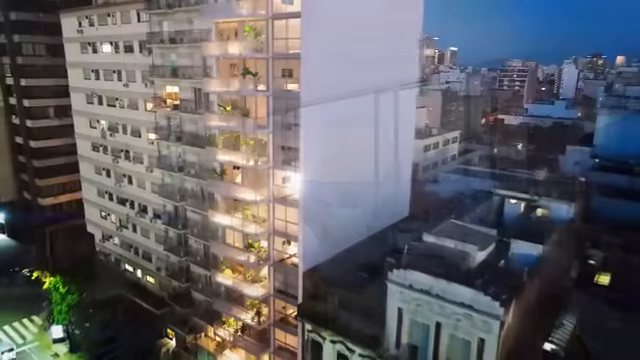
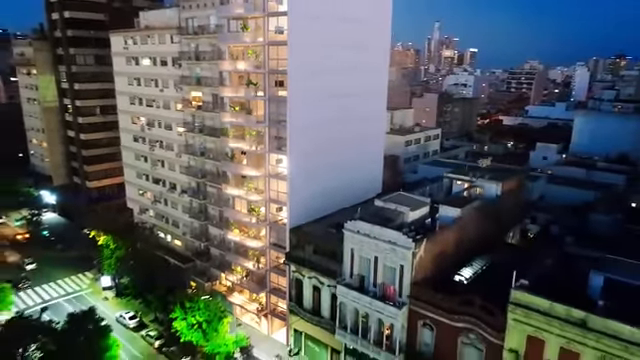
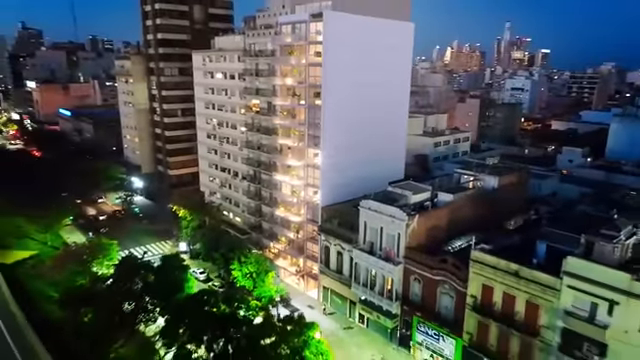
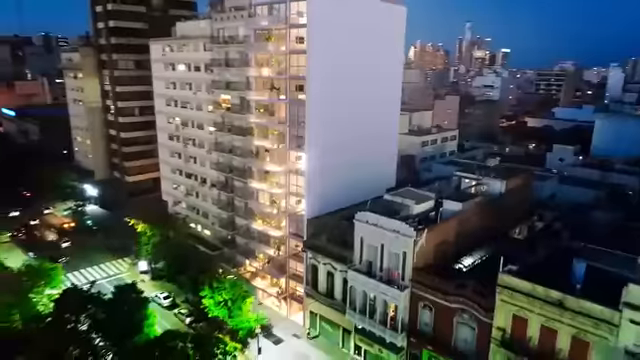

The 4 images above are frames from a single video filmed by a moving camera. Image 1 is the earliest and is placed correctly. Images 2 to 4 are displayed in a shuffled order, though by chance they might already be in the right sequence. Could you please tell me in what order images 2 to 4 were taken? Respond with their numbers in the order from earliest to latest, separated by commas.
2, 4, 3
